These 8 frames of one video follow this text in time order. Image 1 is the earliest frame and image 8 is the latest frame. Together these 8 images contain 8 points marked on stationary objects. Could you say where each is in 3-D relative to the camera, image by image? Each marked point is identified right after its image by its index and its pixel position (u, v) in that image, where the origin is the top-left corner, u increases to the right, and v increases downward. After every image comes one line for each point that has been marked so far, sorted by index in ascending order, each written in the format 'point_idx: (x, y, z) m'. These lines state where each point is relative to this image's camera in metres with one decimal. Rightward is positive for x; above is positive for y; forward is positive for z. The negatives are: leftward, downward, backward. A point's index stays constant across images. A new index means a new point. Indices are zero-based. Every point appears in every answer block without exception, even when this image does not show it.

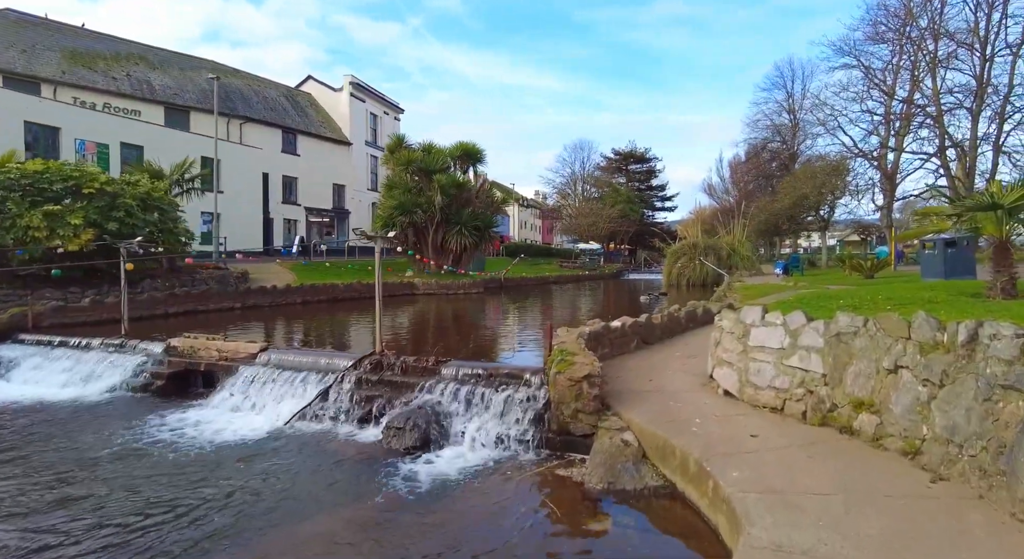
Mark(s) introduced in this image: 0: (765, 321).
0: (+2.7, -0.5, +5.9) m
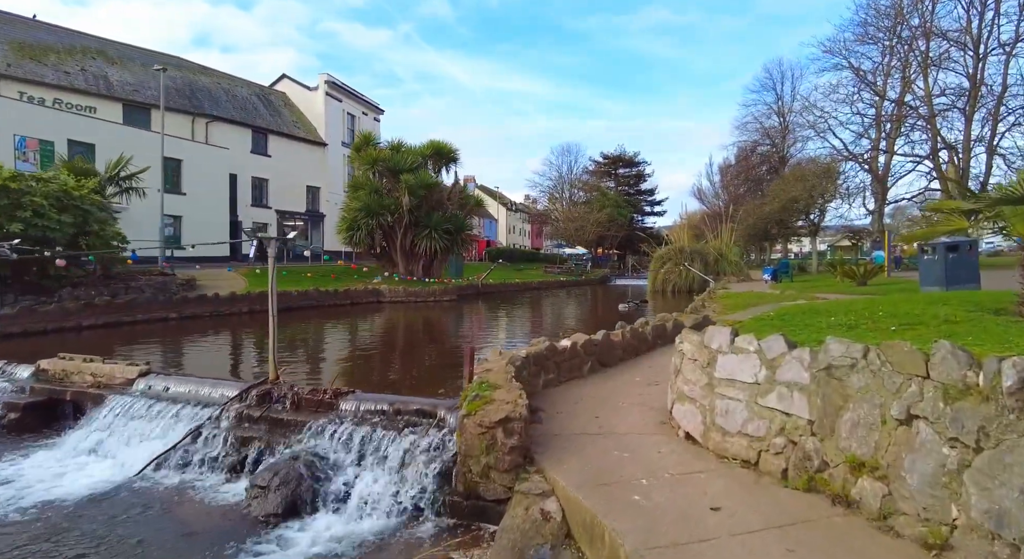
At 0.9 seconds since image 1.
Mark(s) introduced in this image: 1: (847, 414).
0: (+1.8, -0.6, +4.6) m
1: (+2.3, -0.9, +3.7) m
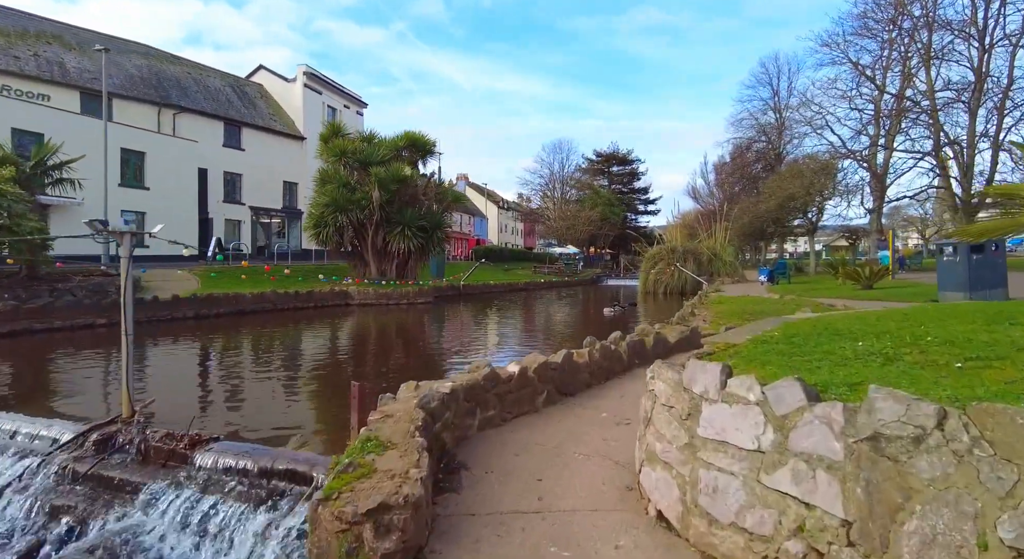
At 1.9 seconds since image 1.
0: (+1.2, -0.6, +3.1) m
1: (+1.6, -1.0, +2.3) m
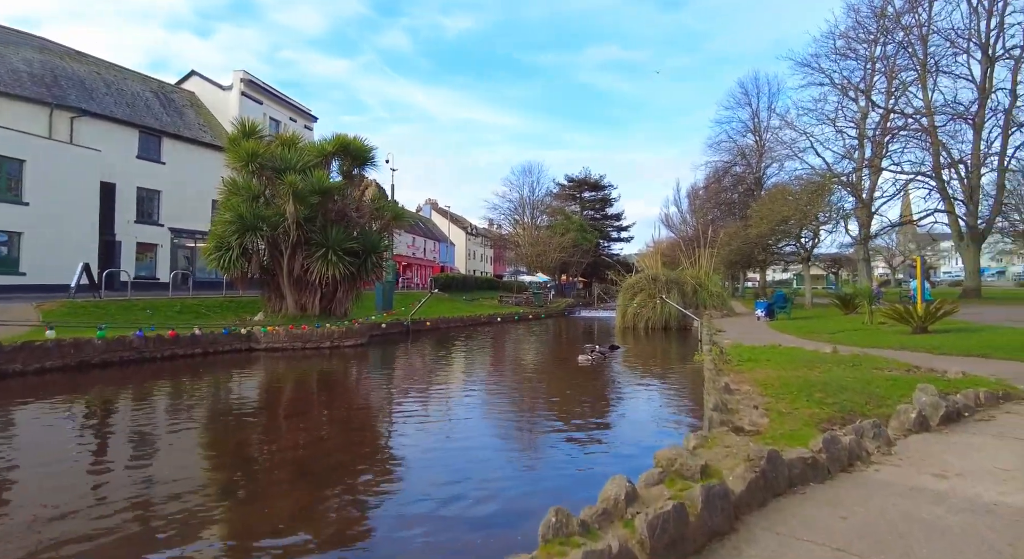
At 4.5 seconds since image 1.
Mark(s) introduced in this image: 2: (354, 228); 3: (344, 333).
0: (+0.6, -0.9, -0.9) m
1: (+1.1, -1.2, -1.8) m
2: (-5.2, +1.7, +18.5) m
3: (-5.3, -1.7, +17.6) m
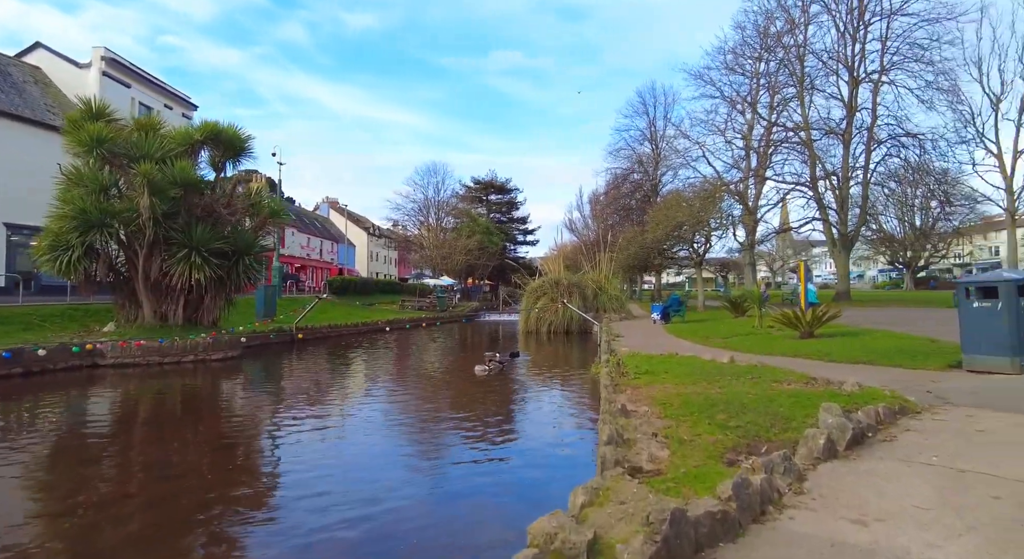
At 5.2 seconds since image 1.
0: (+0.6, -0.9, -1.8) m
1: (+1.2, -1.2, -2.6) m
2: (-8.4, +1.6, +16.4) m
3: (-8.4, -1.9, +15.5) m
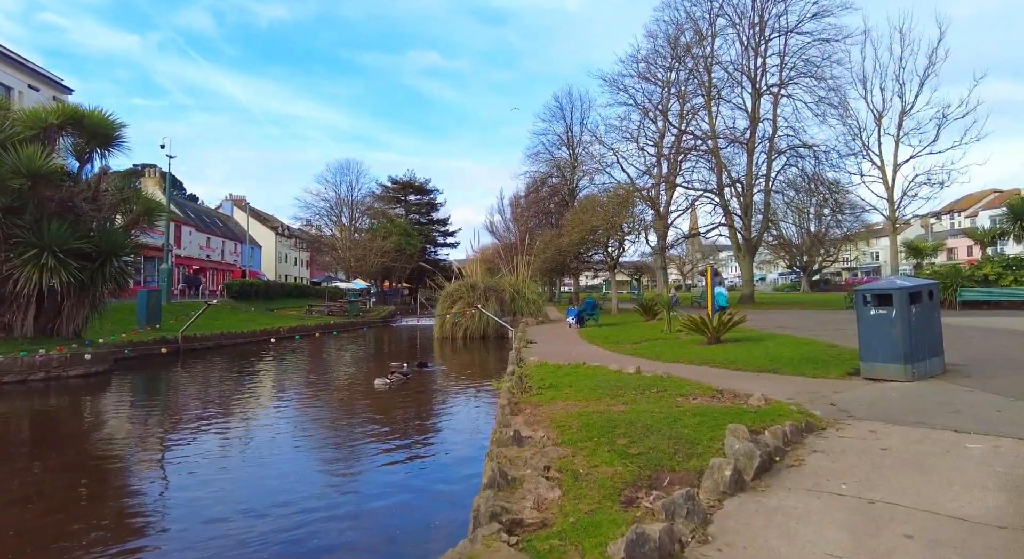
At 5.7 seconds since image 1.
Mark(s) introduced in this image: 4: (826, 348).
0: (+0.5, -1.0, -2.5) m
1: (+1.2, -1.3, -3.2) m
2: (-10.9, +1.5, +14.3) m
3: (-10.8, -2.0, +13.4) m
4: (+5.7, -1.3, +10.0) m
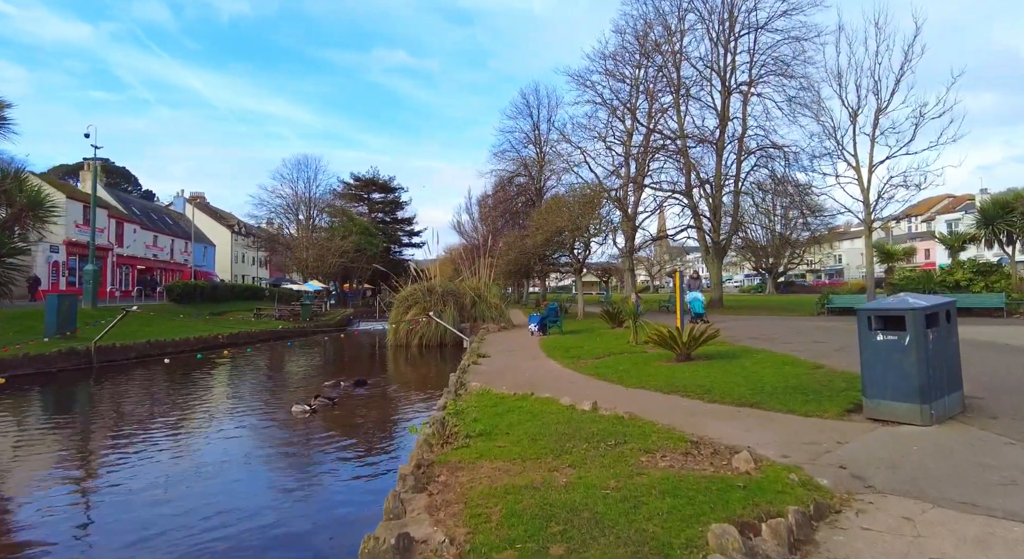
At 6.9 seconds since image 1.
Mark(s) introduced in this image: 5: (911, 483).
0: (+0.2, -1.2, -4.1) m
1: (+0.9, -1.5, -4.7) m
2: (-12.1, +1.3, +12.1) m
3: (-11.9, -2.1, +11.2) m
4: (+4.7, -1.5, +8.7) m
5: (+3.0, -1.5, +4.2) m
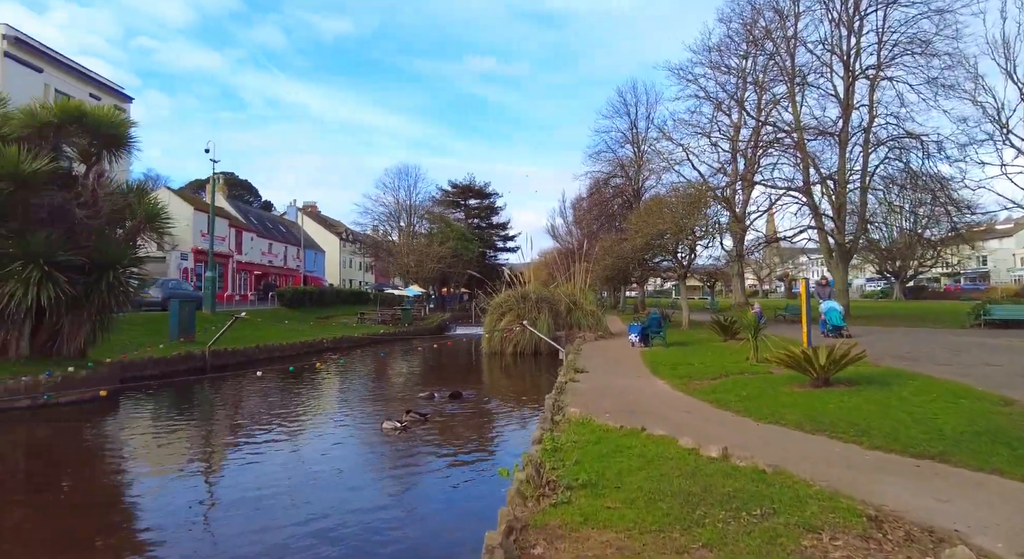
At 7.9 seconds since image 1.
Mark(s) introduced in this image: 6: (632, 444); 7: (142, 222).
0: (-0.5, -1.2, -5.0) m
1: (+0.1, -1.5, -5.8) m
2: (-9.9, +1.1, +13.0) m
3: (-9.9, -2.3, +12.1) m
4: (+6.1, -1.6, +6.8) m
5: (+3.6, -1.7, +2.6) m
6: (+1.2, -1.7, +5.7) m
7: (-9.3, +1.5, +14.1) m
